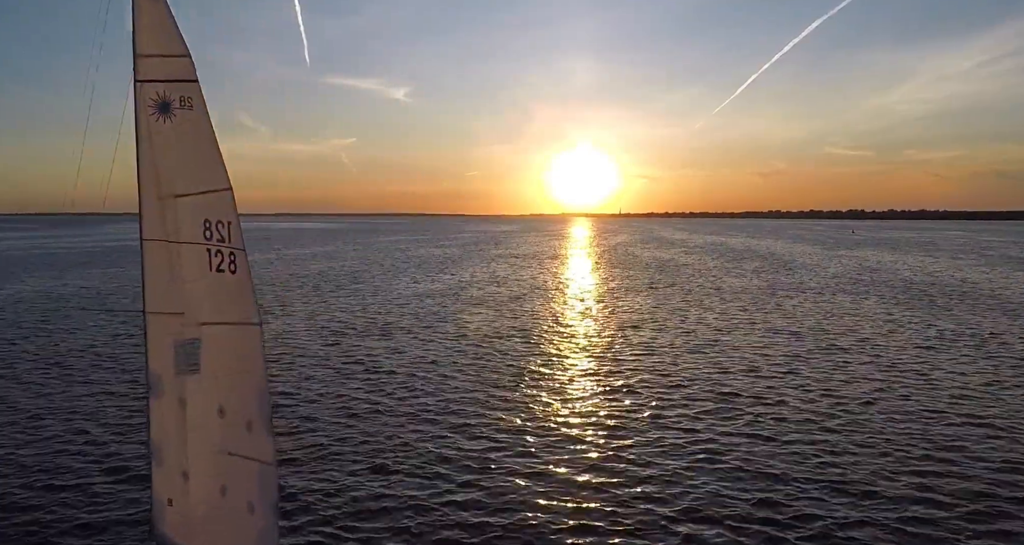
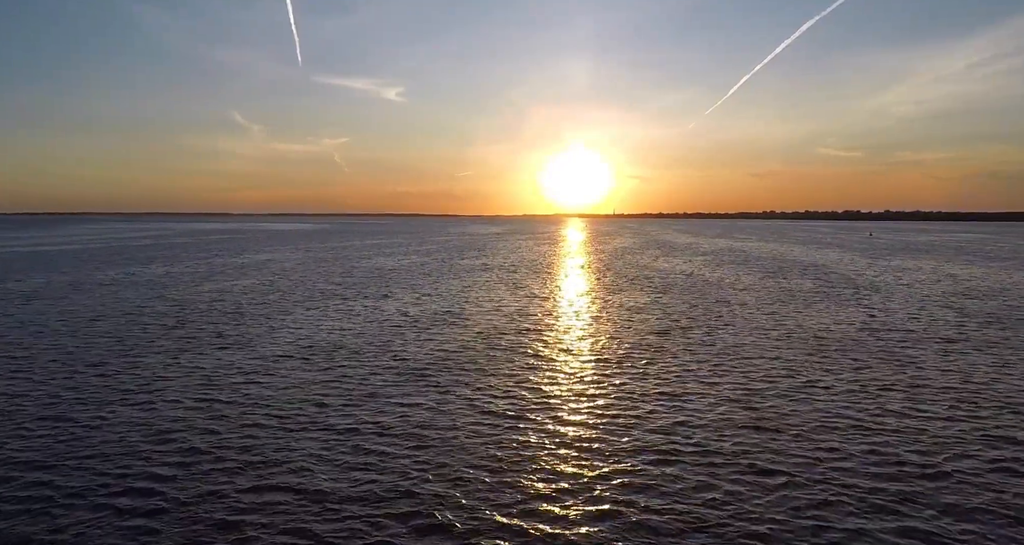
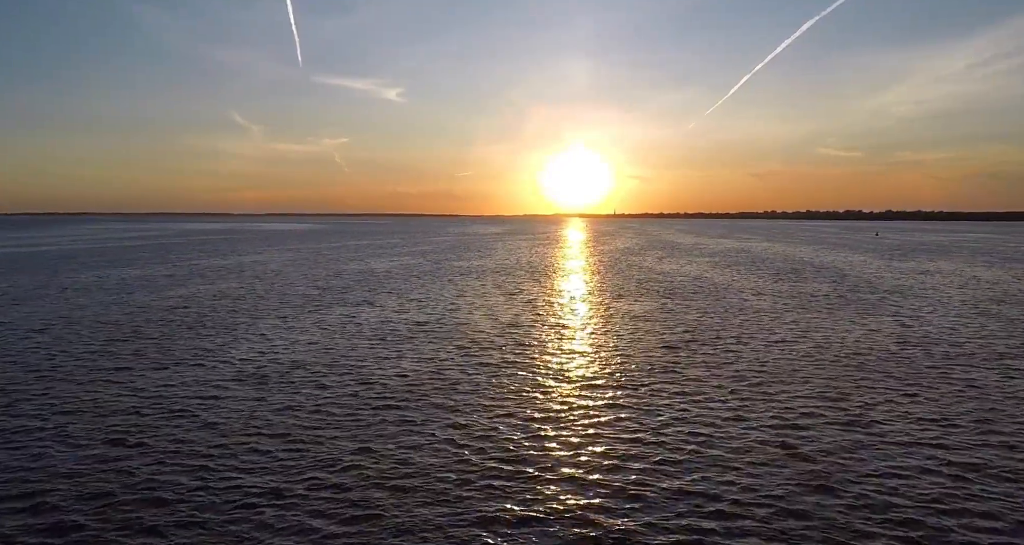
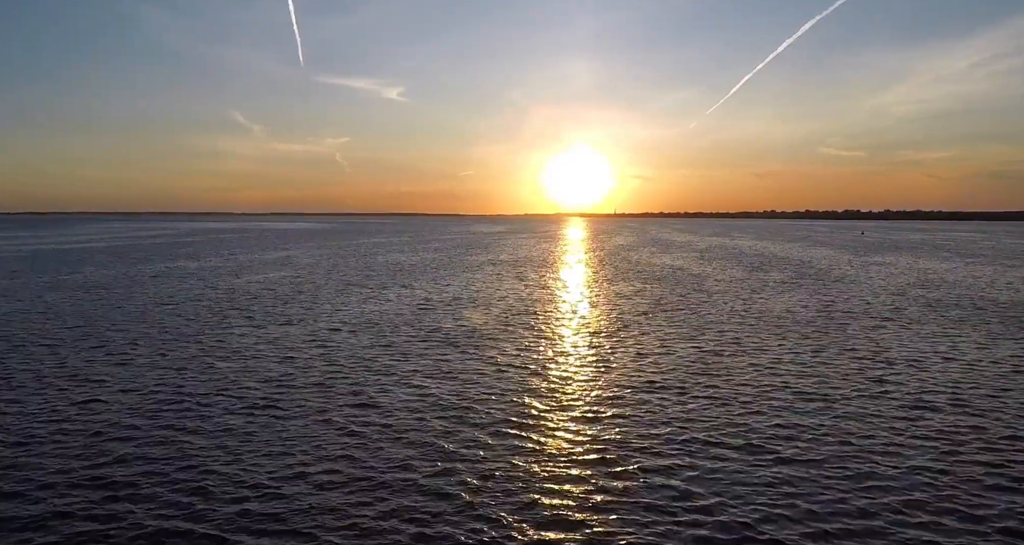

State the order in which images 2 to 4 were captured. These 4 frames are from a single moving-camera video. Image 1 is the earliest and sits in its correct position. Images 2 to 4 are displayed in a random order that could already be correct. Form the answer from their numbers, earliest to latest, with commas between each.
4, 2, 3
